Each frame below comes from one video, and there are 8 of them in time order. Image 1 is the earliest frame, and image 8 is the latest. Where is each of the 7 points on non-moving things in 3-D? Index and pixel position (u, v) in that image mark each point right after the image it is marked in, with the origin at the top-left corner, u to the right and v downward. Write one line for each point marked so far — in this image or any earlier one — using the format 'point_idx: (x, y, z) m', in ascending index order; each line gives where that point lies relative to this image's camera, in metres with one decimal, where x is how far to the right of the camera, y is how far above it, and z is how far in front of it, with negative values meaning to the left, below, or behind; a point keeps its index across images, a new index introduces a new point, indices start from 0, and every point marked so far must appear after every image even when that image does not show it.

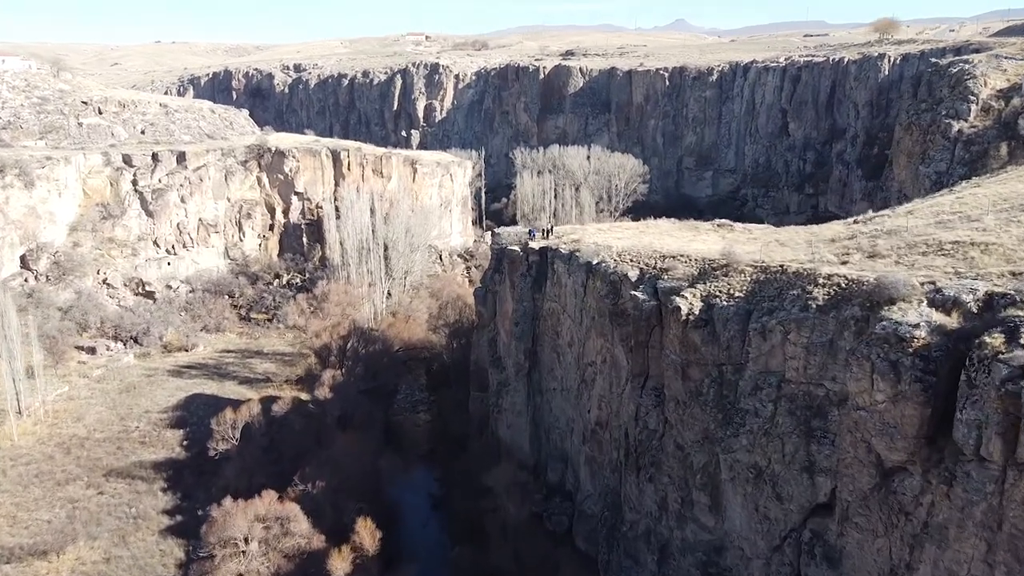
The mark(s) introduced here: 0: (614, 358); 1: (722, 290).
0: (+2.4, -1.6, +18.7) m
1: (+4.2, 0.0, +16.0) m
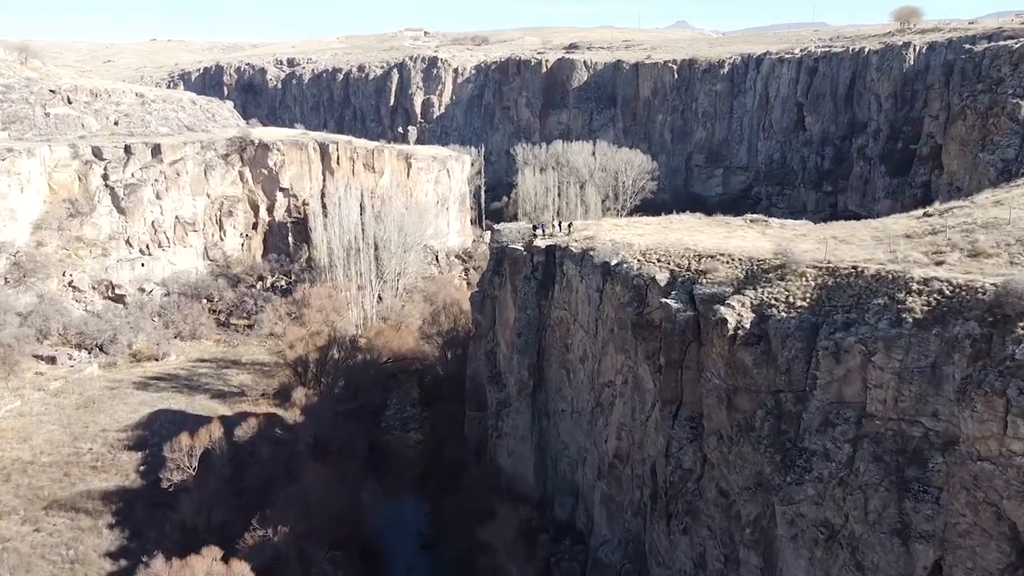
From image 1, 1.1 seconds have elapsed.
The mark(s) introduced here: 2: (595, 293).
0: (+2.4, -1.7, +15.5) m
1: (+4.2, -0.1, +12.8) m
2: (+1.8, -0.1, +17.1) m
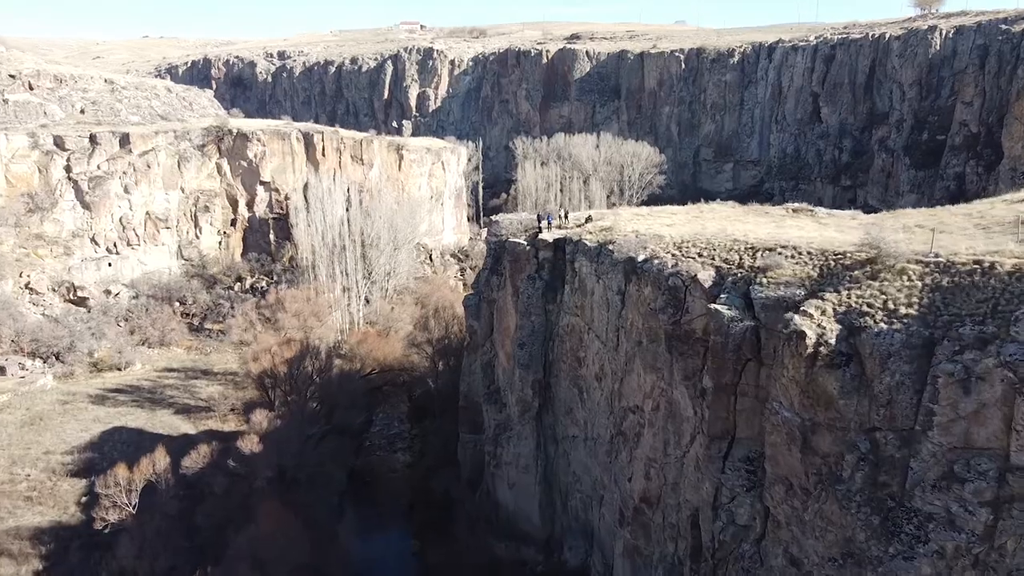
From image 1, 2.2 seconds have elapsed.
0: (+2.5, -1.7, +12.2) m
1: (+4.2, -0.2, +9.5) m
2: (+1.8, -0.2, +13.9) m
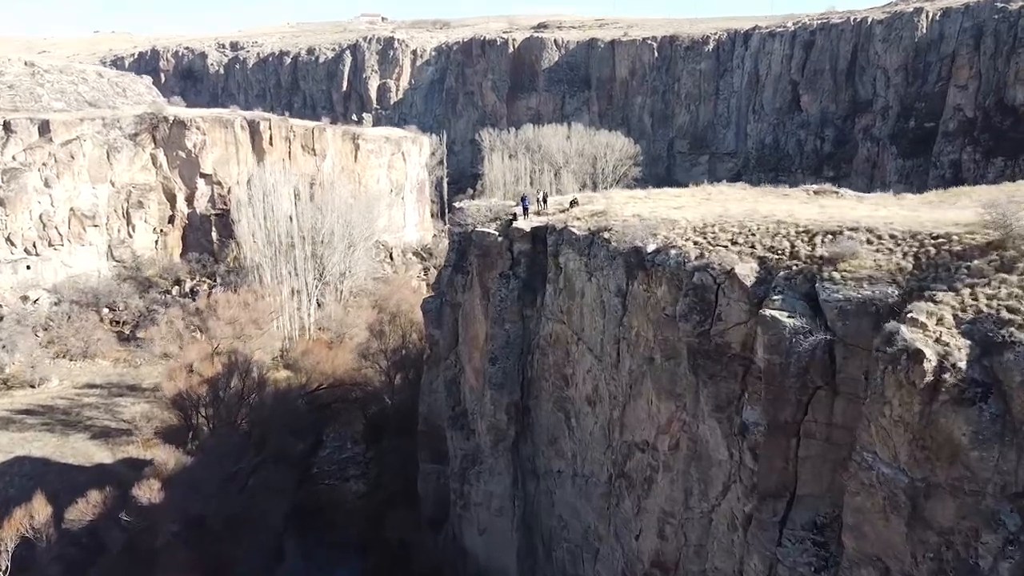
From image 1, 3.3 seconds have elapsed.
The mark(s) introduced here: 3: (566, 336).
0: (+2.1, -1.7, +9.1) m
1: (+4.0, -0.1, +6.5) m
2: (+1.4, -0.2, +10.7) m
3: (+0.8, -0.7, +12.5) m
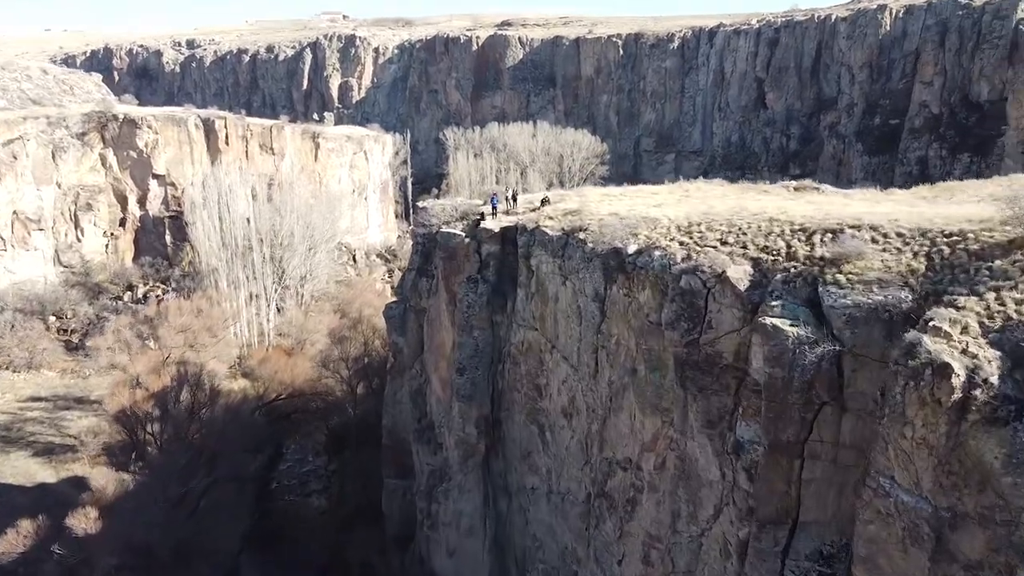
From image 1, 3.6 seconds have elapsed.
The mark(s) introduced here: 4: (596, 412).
0: (+1.8, -1.8, +8.3) m
1: (+3.8, -0.2, +5.8) m
2: (+1.0, -0.2, +9.9) m
3: (+0.4, -0.8, +11.6) m
4: (+1.0, -1.5, +10.0) m
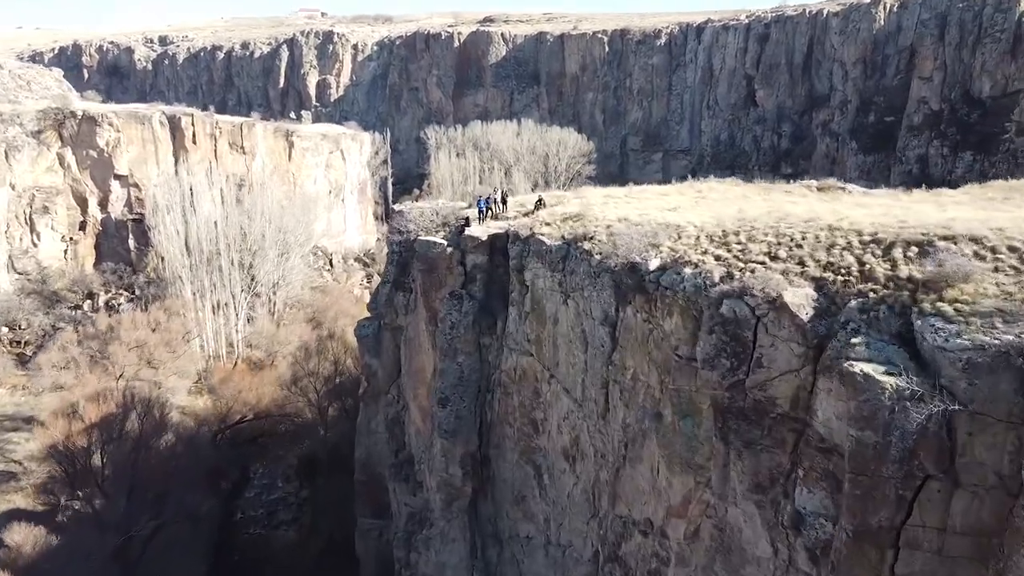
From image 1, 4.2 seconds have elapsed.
0: (+1.8, -2.0, +6.6) m
1: (+3.8, -0.4, +4.1) m
2: (+1.0, -0.4, +8.2) m
3: (+0.3, -1.0, +9.9) m
4: (+1.0, -1.8, +8.3) m
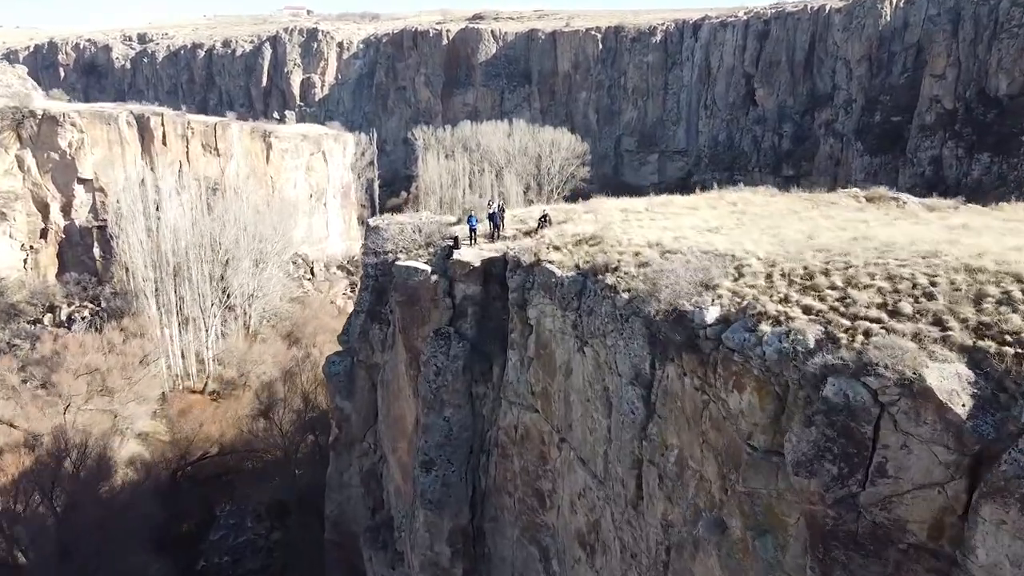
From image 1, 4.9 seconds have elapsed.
0: (+1.9, -2.4, +4.6) m
1: (+3.9, -0.8, +2.2) m
2: (+1.0, -0.8, +6.2) m
3: (+0.3, -1.4, +7.9) m
4: (+1.0, -2.2, +6.3) m
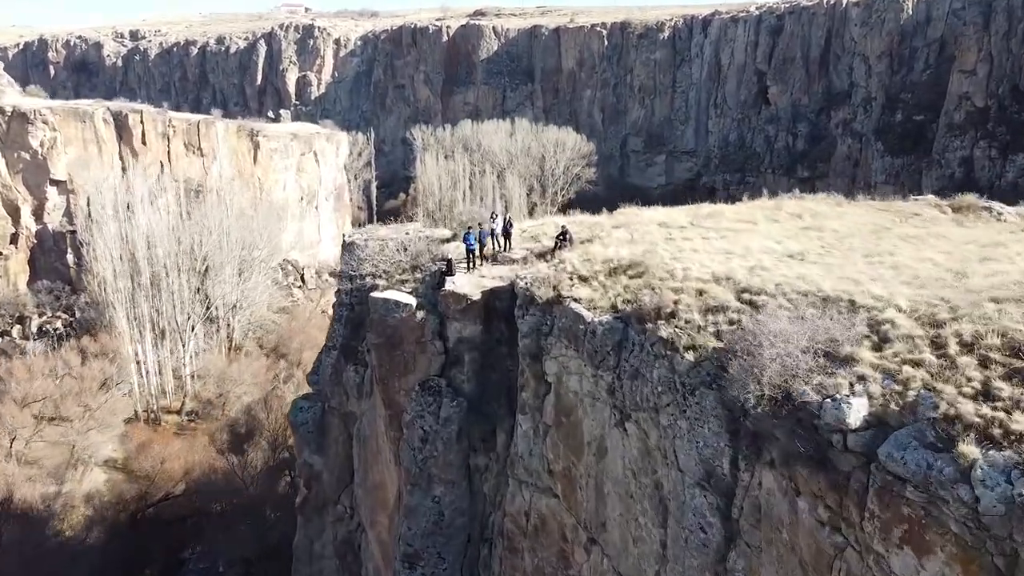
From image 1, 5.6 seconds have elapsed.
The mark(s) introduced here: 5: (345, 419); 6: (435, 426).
0: (+1.9, -2.7, +2.6) m
1: (+4.0, -1.1, +0.1) m
2: (+1.1, -1.1, +4.1) m
3: (+0.4, -1.8, +5.9) m
4: (+1.1, -2.5, +4.3) m
5: (-1.9, -1.4, +9.0) m
6: (-0.6, -1.2, +6.6) m
